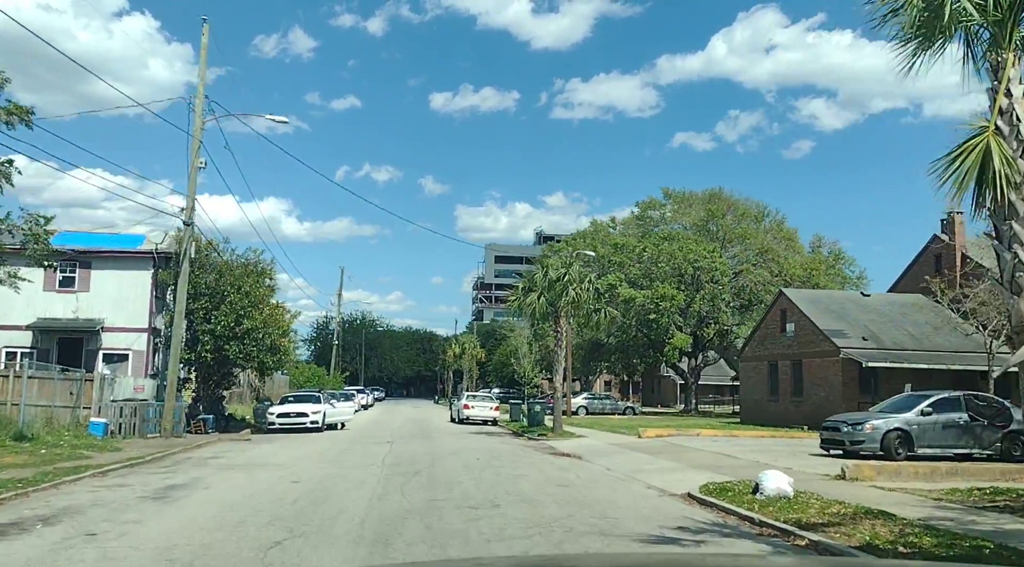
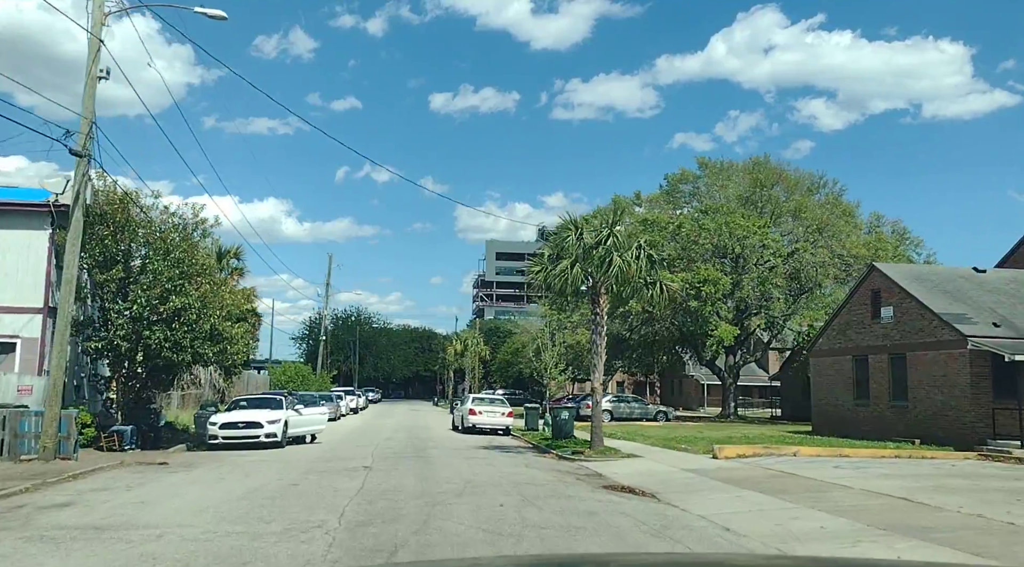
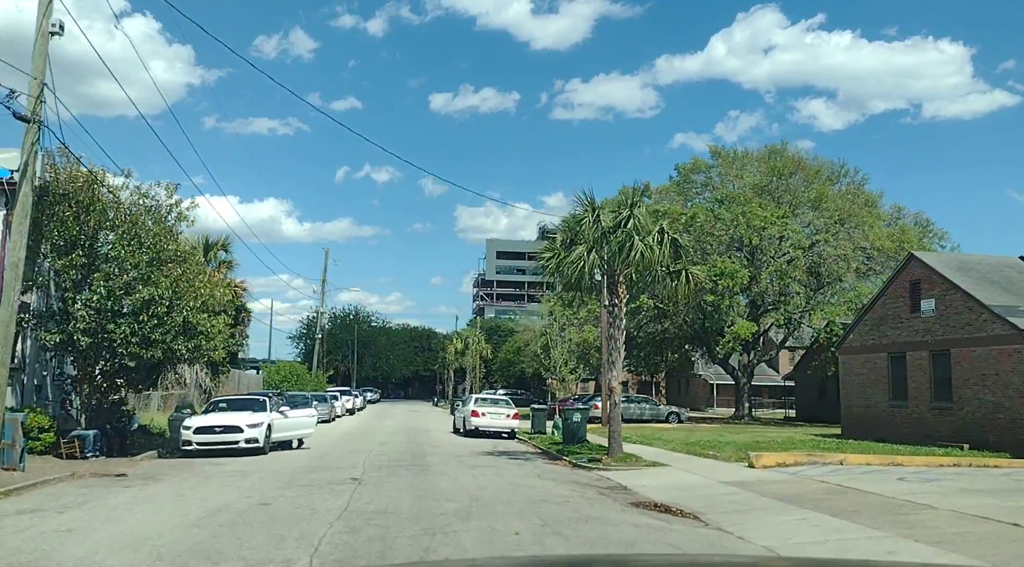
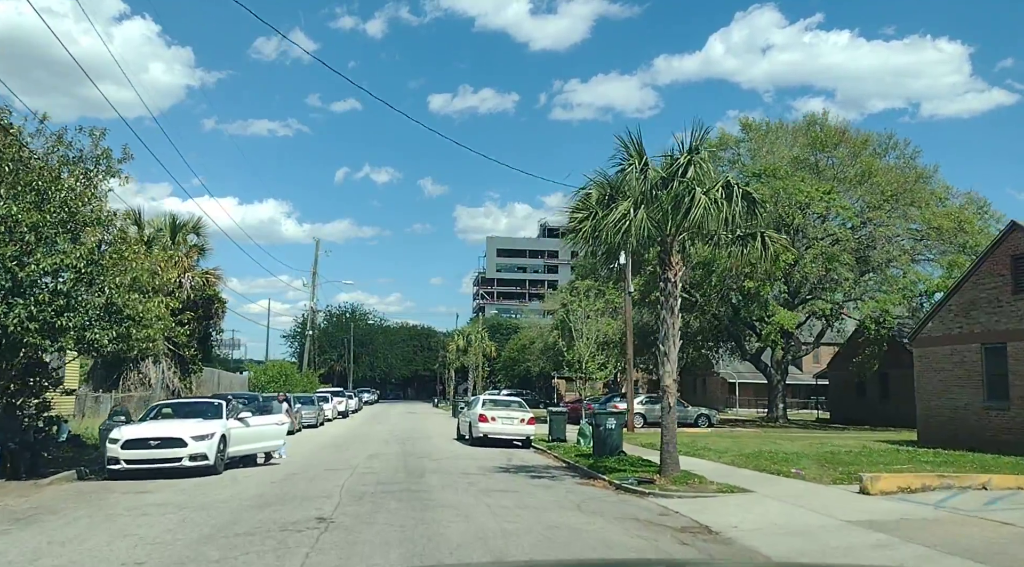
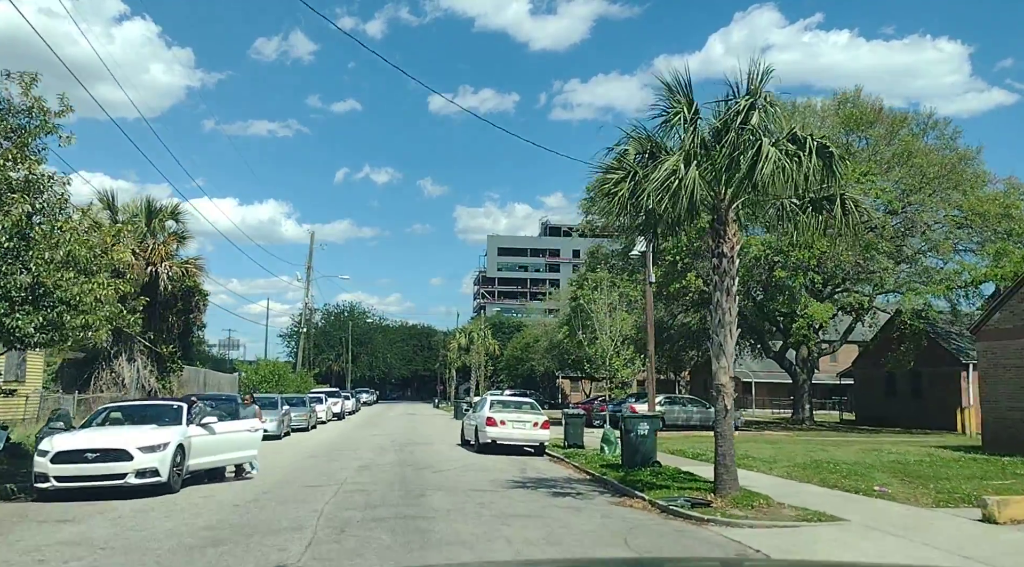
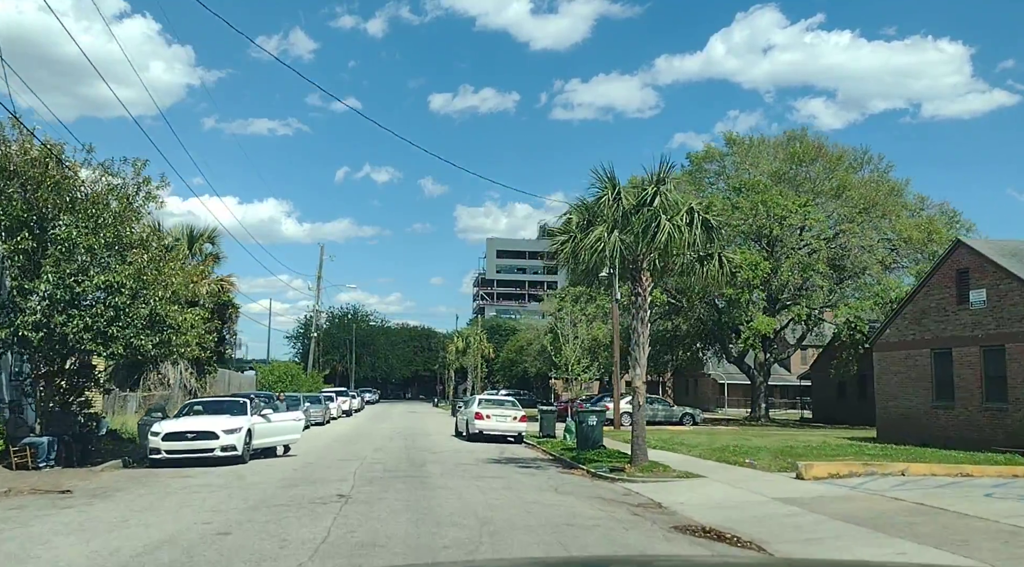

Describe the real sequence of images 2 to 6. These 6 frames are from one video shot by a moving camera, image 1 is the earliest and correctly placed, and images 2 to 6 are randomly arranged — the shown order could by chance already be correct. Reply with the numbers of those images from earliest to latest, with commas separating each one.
2, 3, 6, 4, 5
